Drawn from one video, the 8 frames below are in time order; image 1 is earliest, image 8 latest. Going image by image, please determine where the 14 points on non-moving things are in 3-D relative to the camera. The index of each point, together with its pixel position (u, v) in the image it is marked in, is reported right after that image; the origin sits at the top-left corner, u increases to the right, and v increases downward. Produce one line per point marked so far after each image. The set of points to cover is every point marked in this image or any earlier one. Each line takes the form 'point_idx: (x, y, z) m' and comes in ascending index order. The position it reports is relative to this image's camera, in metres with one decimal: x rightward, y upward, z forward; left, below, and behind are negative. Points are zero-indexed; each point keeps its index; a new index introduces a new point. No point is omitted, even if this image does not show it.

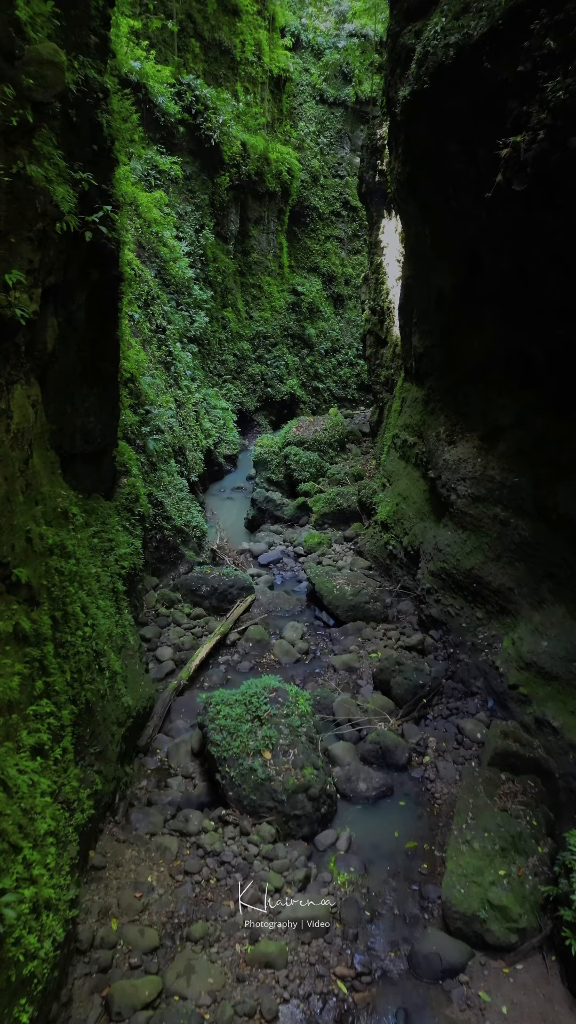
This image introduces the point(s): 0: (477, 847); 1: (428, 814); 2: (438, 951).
0: (+0.7, -1.2, +3.5) m
1: (+0.6, -1.3, +4.1) m
2: (+0.5, -1.4, +3.2) m
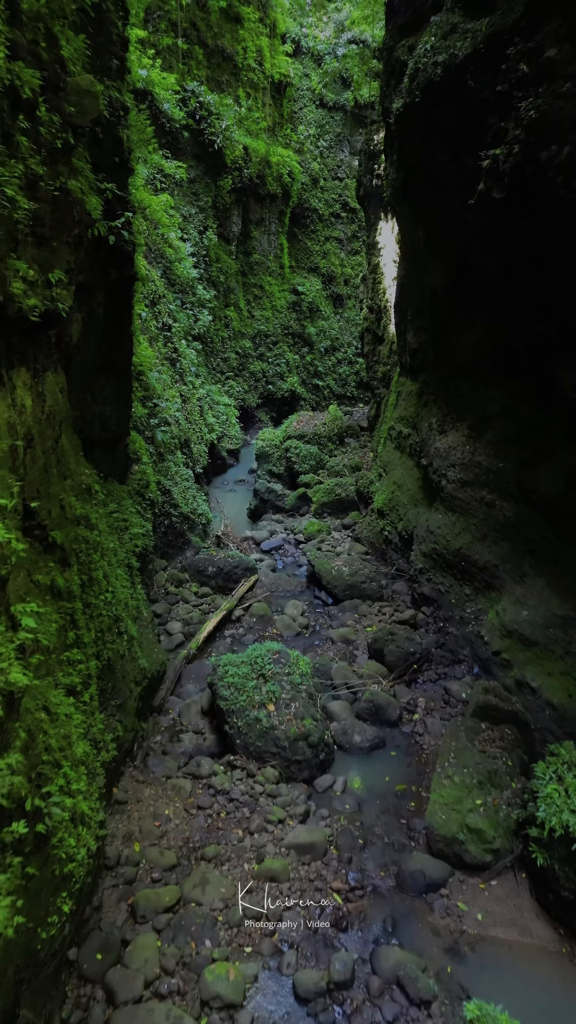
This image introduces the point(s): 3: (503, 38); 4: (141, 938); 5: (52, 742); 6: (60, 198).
0: (+0.7, -1.1, +3.9) m
1: (+0.6, -1.2, +4.6) m
2: (+0.5, -1.3, +3.6) m
3: (+0.9, +2.1, +4.2) m
4: (-0.5, -1.4, +3.1) m
5: (-0.7, -0.7, +3.0) m
6: (-0.7, +1.0, +2.9) m
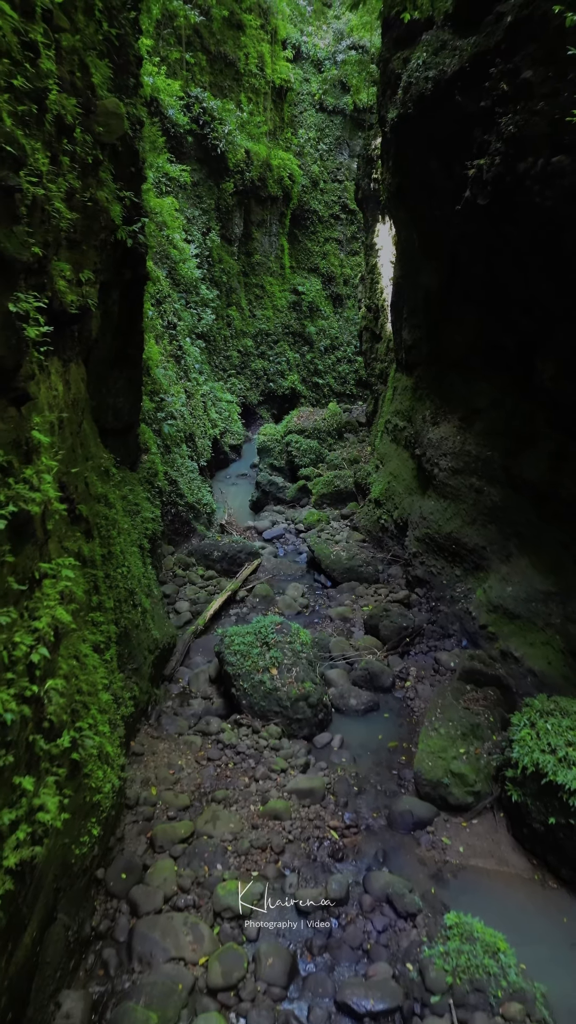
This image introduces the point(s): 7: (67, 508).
0: (+0.7, -1.0, +4.3) m
1: (+0.6, -1.1, +5.0) m
2: (+0.5, -1.2, +4.0) m
3: (+0.9, +2.2, +4.5) m
4: (-0.5, -1.3, +3.5) m
5: (-0.7, -0.6, +3.4) m
6: (-0.7, +1.1, +3.3) m
7: (-0.7, 0.0, +3.3) m
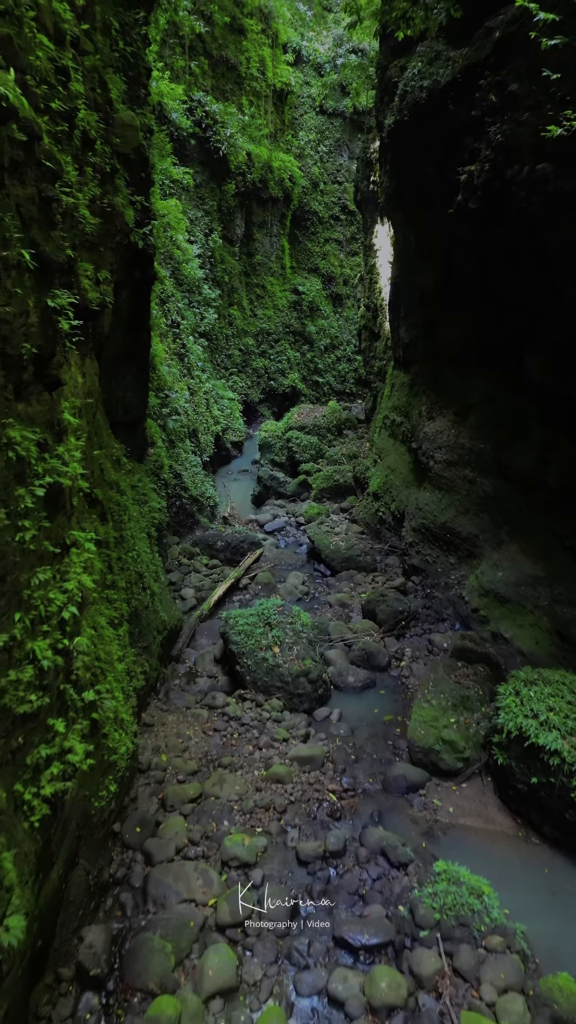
0: (+0.7, -0.9, +4.6) m
1: (+0.6, -1.0, +5.2) m
2: (+0.5, -1.2, +4.3) m
3: (+1.0, +2.2, +4.8) m
4: (-0.5, -1.2, +3.8) m
5: (-0.7, -0.5, +3.6) m
6: (-0.7, +1.1, +3.6) m
7: (-0.7, +0.1, +3.5) m
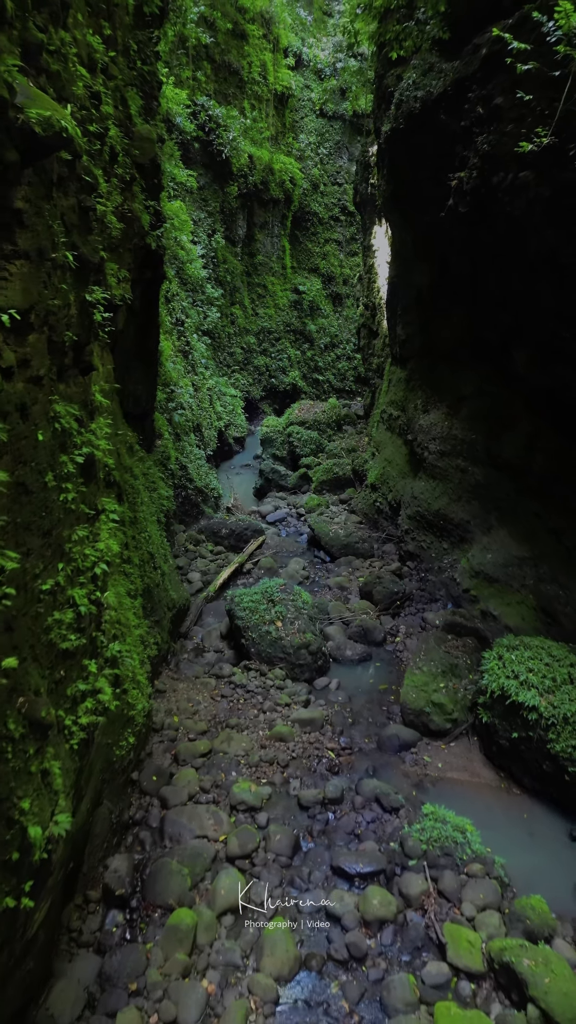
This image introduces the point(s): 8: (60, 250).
0: (+0.7, -0.8, +5.0) m
1: (+0.6, -0.9, +5.6) m
2: (+0.5, -1.1, +4.6) m
3: (+1.0, +2.3, +5.2) m
4: (-0.5, -1.1, +4.2) m
5: (-0.7, -0.4, +4.0) m
6: (-0.7, +1.2, +4.0) m
7: (-0.7, +0.2, +3.9) m
8: (-0.6, +0.7, +2.5) m
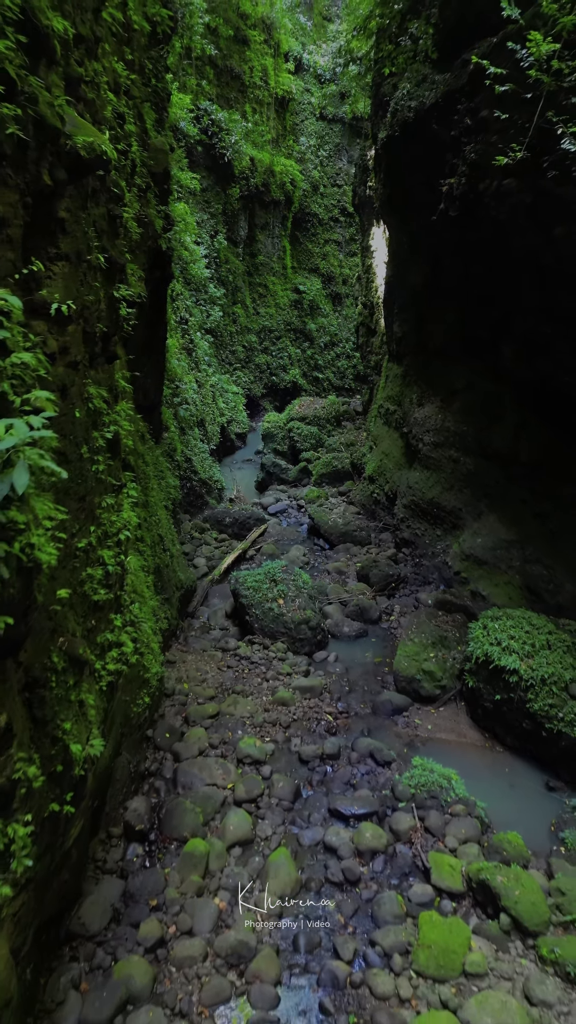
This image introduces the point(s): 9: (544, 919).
0: (+0.7, -0.7, +5.4) m
1: (+0.6, -0.8, +6.0) m
2: (+0.5, -1.0, +5.0) m
3: (+1.0, +2.4, +5.6) m
4: (-0.4, -1.0, +4.5) m
5: (-0.7, -0.4, +4.4) m
6: (-0.7, +1.3, +4.3) m
7: (-0.7, +0.3, +4.3) m
8: (-0.6, +0.8, +2.8) m
9: (+0.8, -1.3, +3.0) m
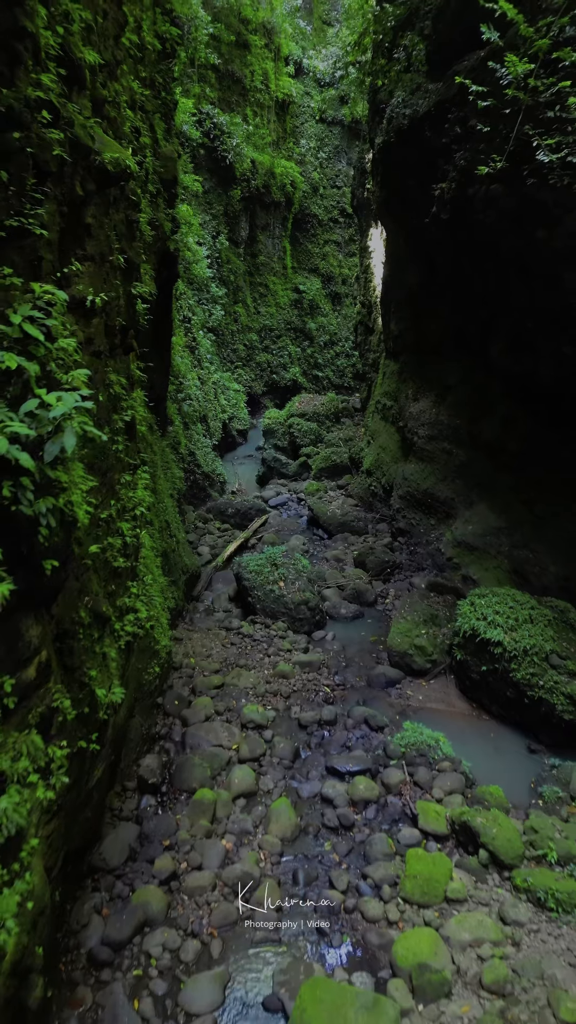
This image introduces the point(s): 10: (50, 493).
0: (+0.7, -0.6, +5.7) m
1: (+0.6, -0.7, +6.3) m
2: (+0.5, -0.9, +5.3) m
3: (+1.0, +2.5, +5.9) m
4: (-0.4, -0.9, +4.9) m
5: (-0.7, -0.3, +4.7) m
6: (-0.7, +1.4, +4.7) m
7: (-0.7, +0.4, +4.6) m
8: (-0.6, +0.9, +3.2) m
9: (+0.8, -1.2, +3.3) m
10: (-0.5, 0.0, +2.1) m
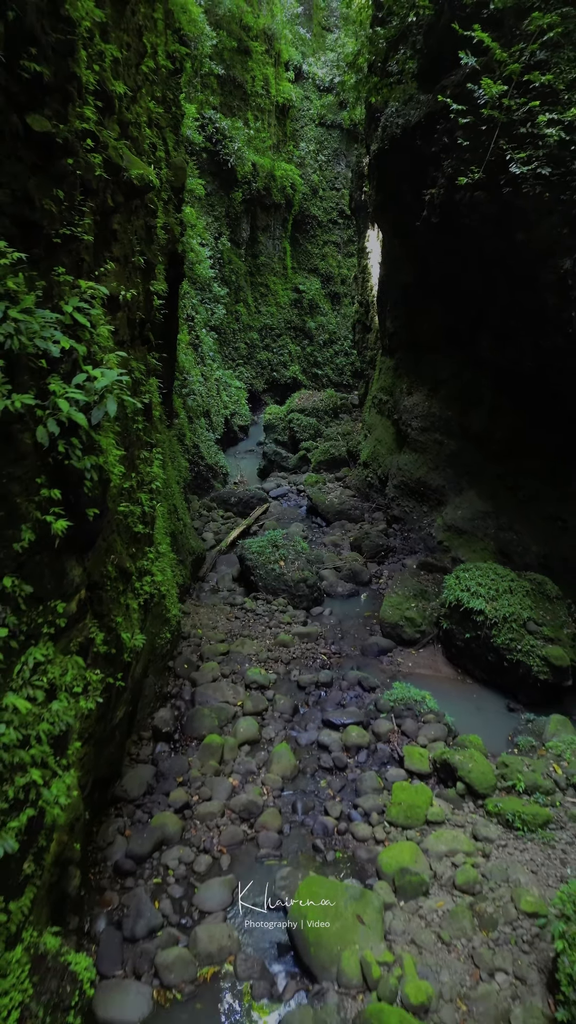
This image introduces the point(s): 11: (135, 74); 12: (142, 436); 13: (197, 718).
0: (+0.7, -0.5, +6.1) m
1: (+0.6, -0.6, +6.7) m
2: (+0.5, -0.8, +5.8) m
3: (+1.0, +2.6, +6.3) m
4: (-0.4, -0.8, +5.3) m
5: (-0.7, -0.2, +5.1) m
6: (-0.7, +1.5, +5.1) m
7: (-0.7, +0.5, +5.0) m
8: (-0.6, +1.0, +3.6) m
9: (+0.8, -1.1, +3.8) m
10: (-0.5, +0.2, +2.5) m
11: (-0.6, +1.7, +3.6) m
12: (-0.6, +0.3, +3.9) m
13: (-0.4, -1.0, +4.4) m
